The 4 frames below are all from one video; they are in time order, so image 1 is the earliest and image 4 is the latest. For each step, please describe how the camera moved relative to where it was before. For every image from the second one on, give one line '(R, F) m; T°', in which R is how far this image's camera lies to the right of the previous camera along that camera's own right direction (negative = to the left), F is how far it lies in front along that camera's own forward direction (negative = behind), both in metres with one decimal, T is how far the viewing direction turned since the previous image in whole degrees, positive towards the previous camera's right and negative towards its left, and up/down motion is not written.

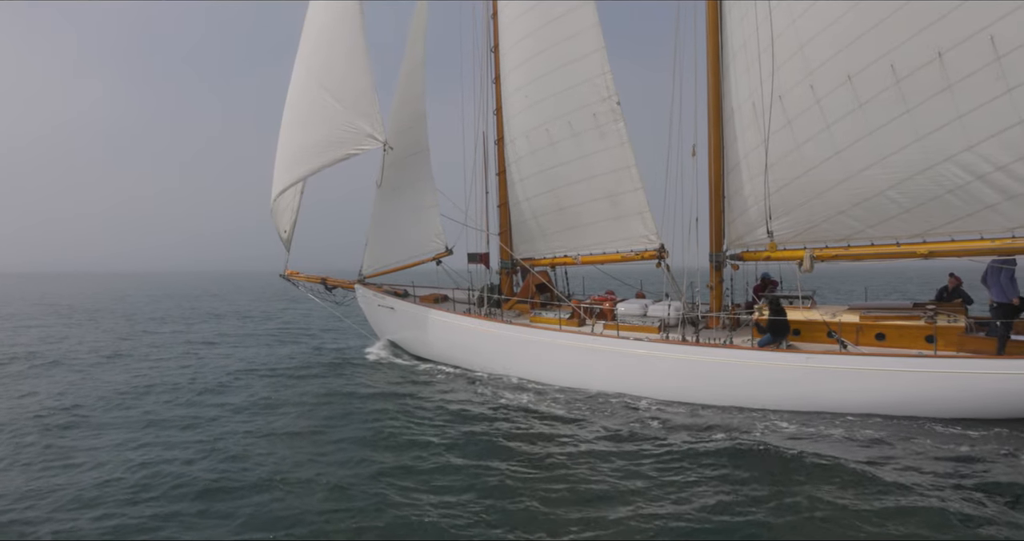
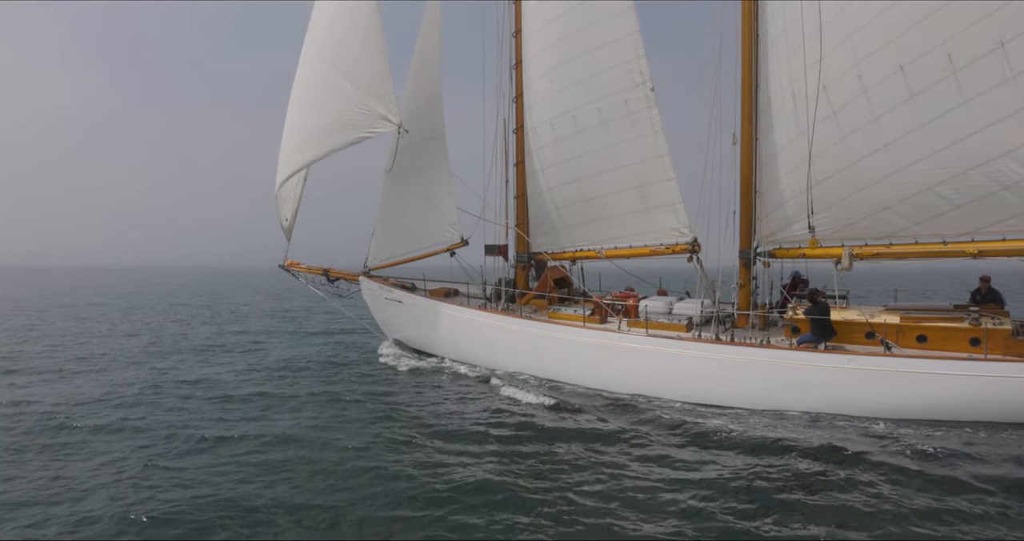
(-0.8, +0.6) m; +1°
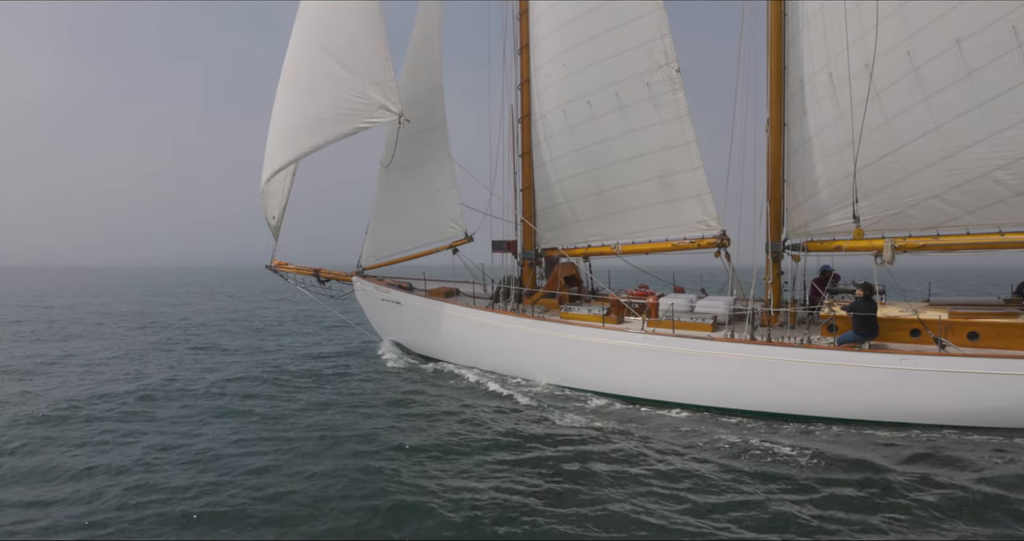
(-0.6, +1.0) m; +2°
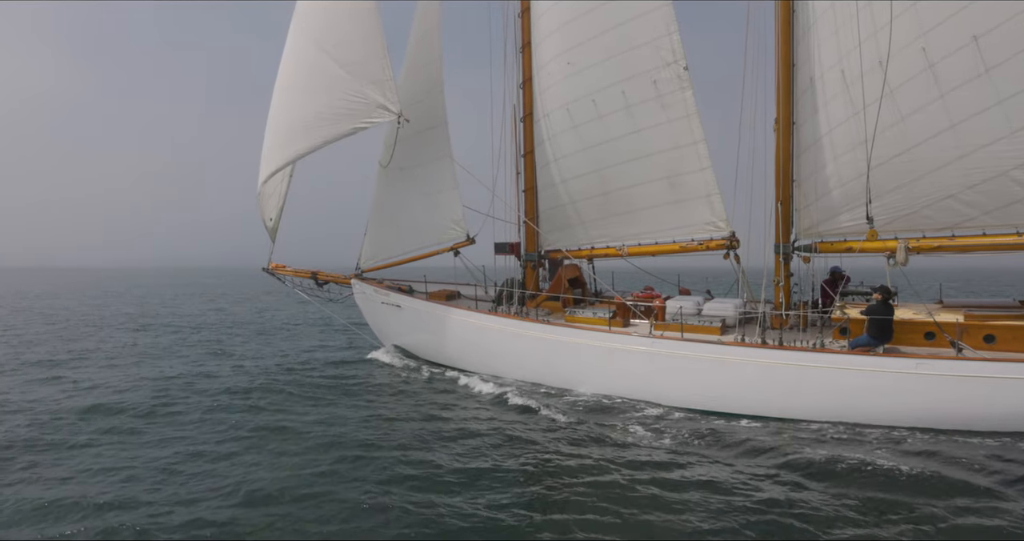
(-0.2, +0.3) m; 0°
